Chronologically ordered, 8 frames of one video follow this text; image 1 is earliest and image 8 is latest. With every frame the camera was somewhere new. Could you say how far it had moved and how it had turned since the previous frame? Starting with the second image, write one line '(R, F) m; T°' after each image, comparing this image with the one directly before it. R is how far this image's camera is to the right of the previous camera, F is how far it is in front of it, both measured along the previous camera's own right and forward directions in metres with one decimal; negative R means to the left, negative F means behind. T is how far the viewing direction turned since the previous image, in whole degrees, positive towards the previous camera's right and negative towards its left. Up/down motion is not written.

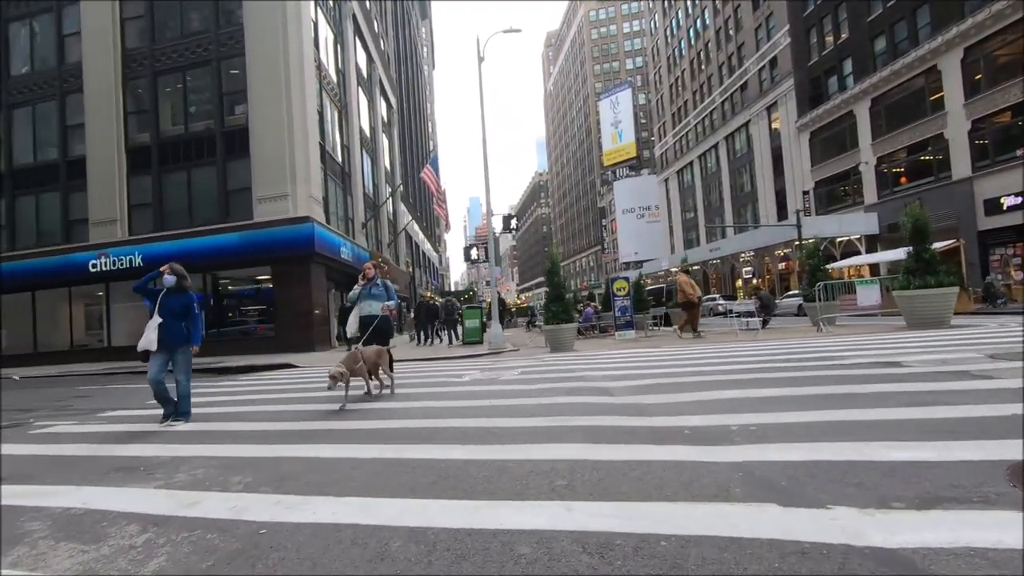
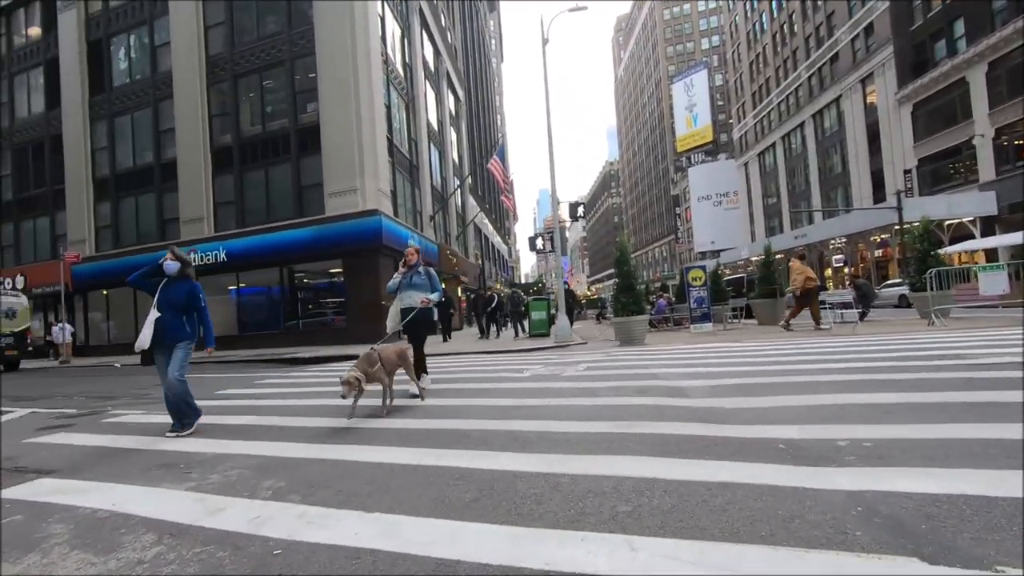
(+0.1, +0.6) m; -7°
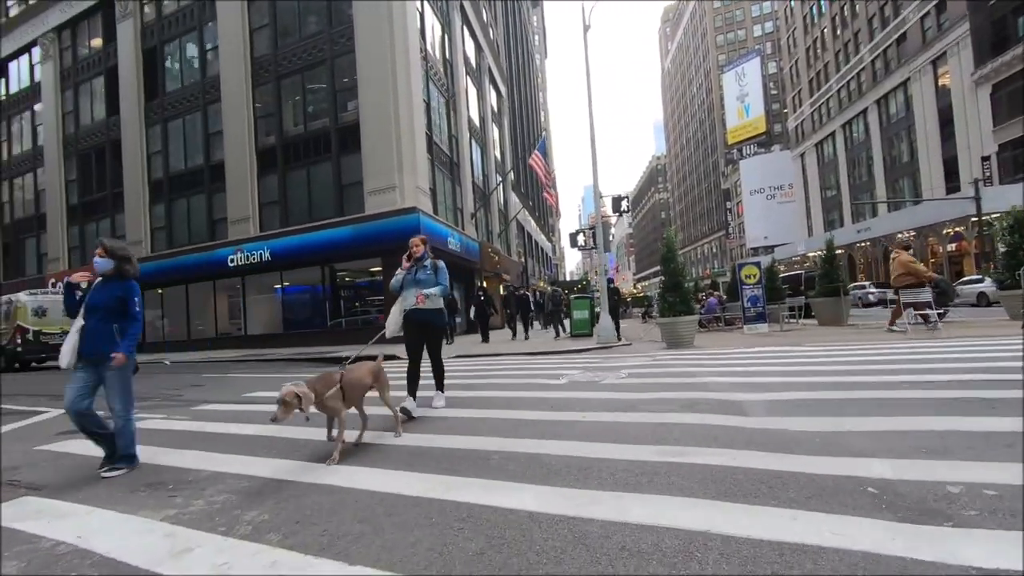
(+0.1, +0.6) m; -5°
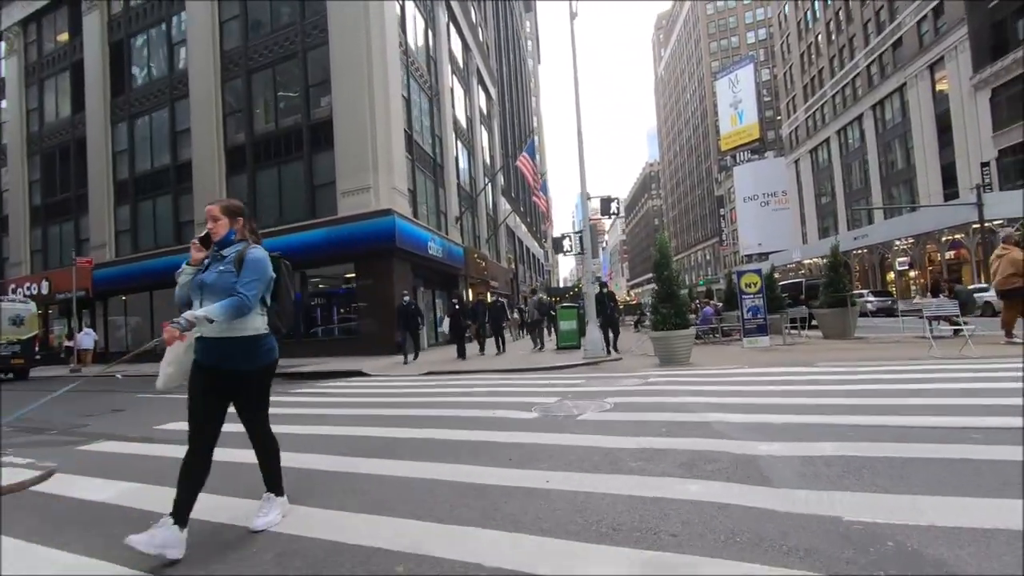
(+0.4, +1.3) m; +1°
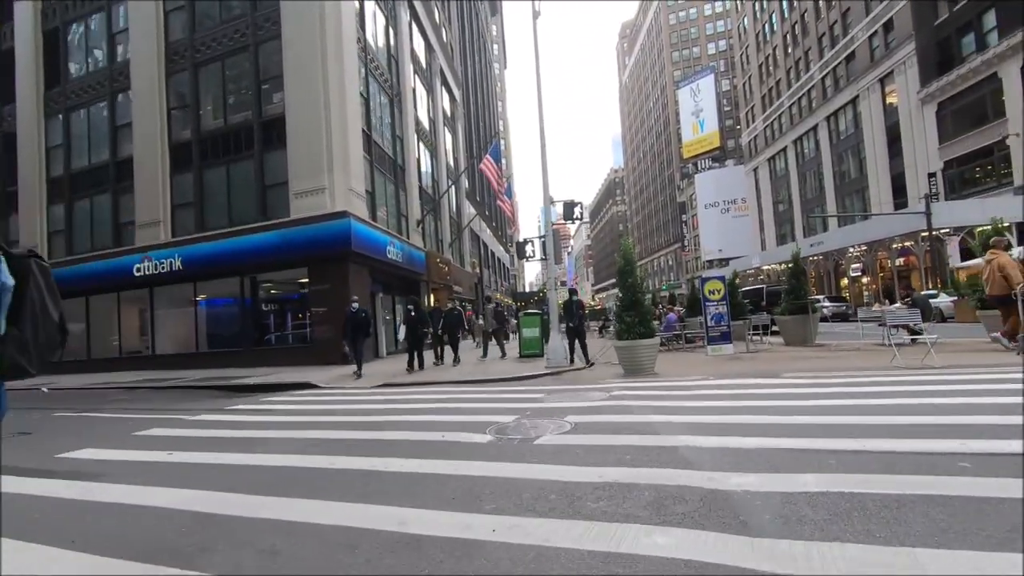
(+0.2, +0.5) m; +4°
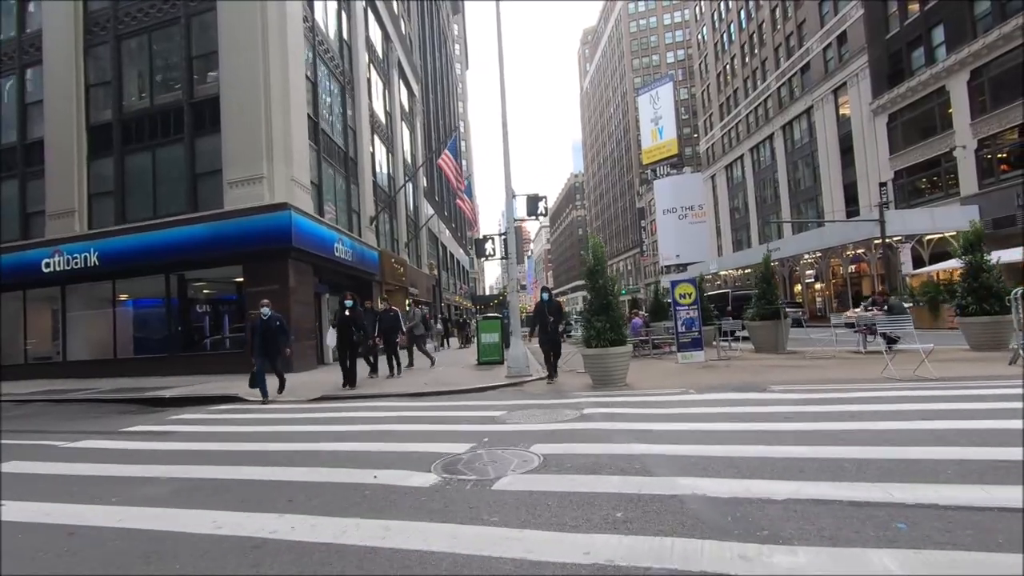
(0.0, +1.2) m; +4°
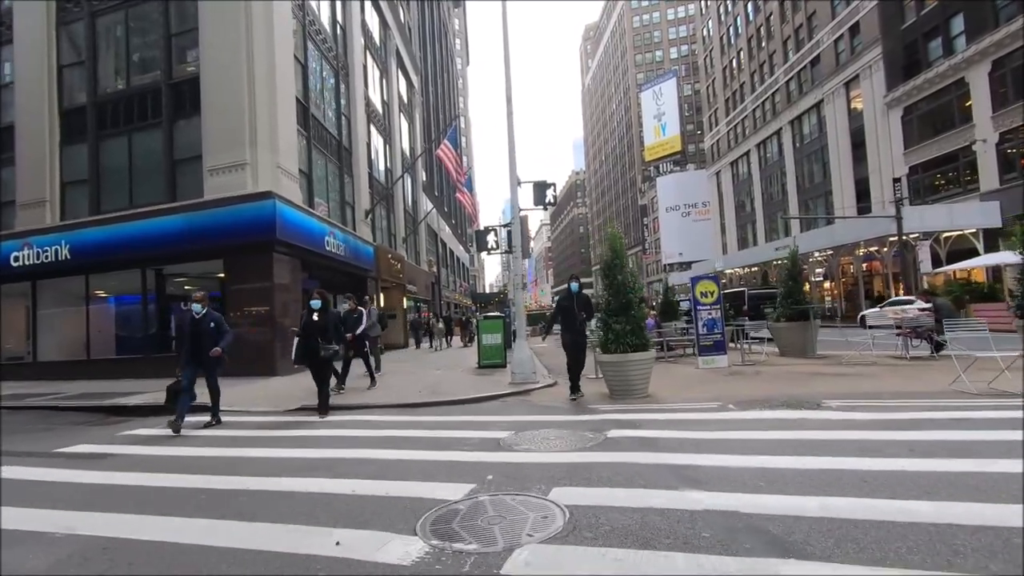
(-0.1, +1.3) m; 0°
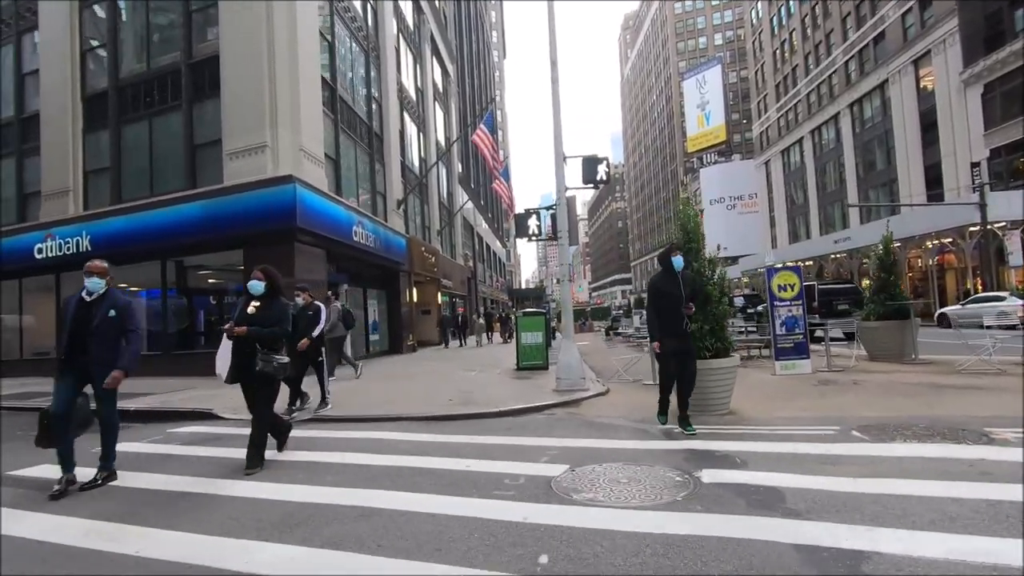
(-0.2, +1.6) m; -4°
